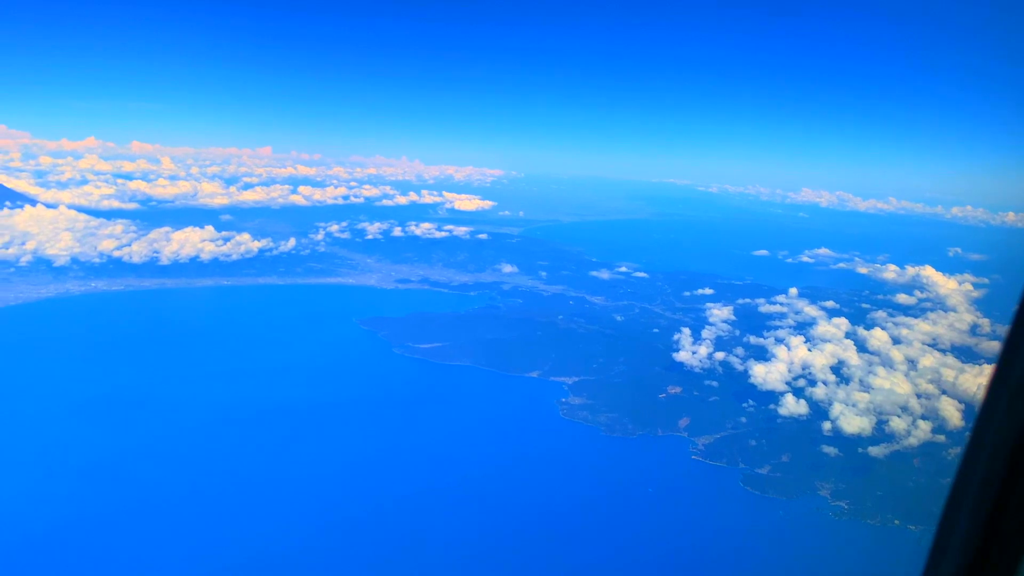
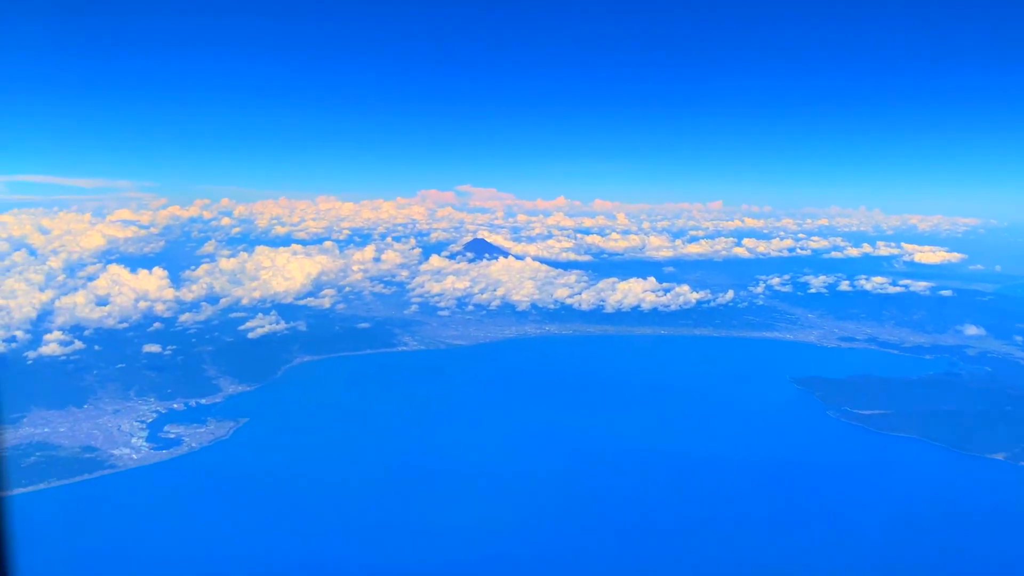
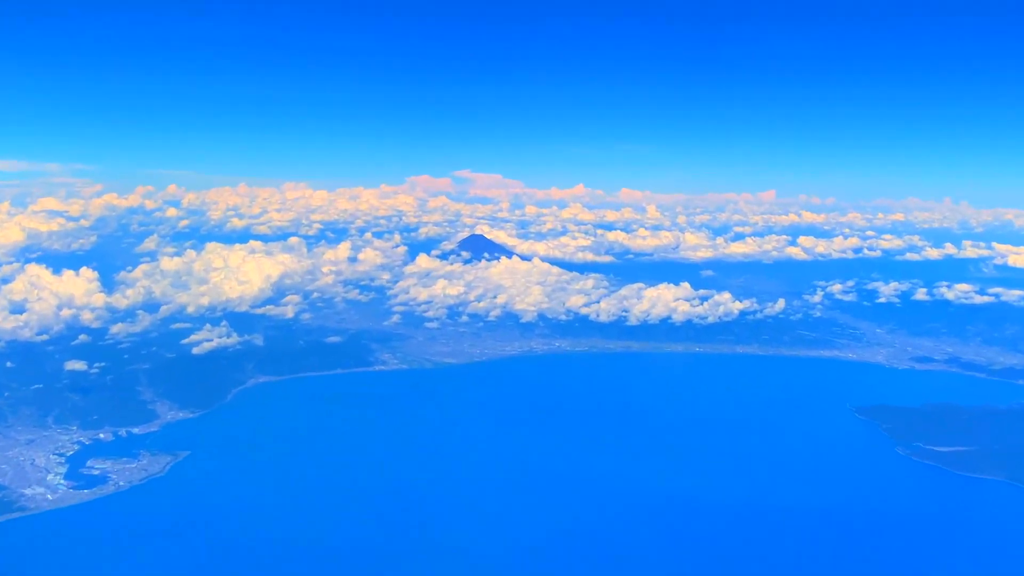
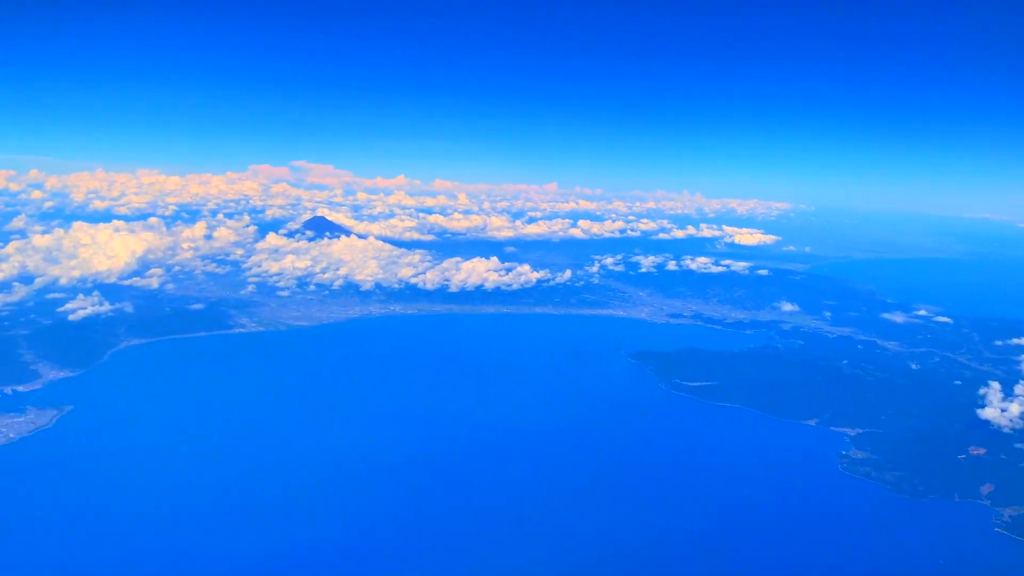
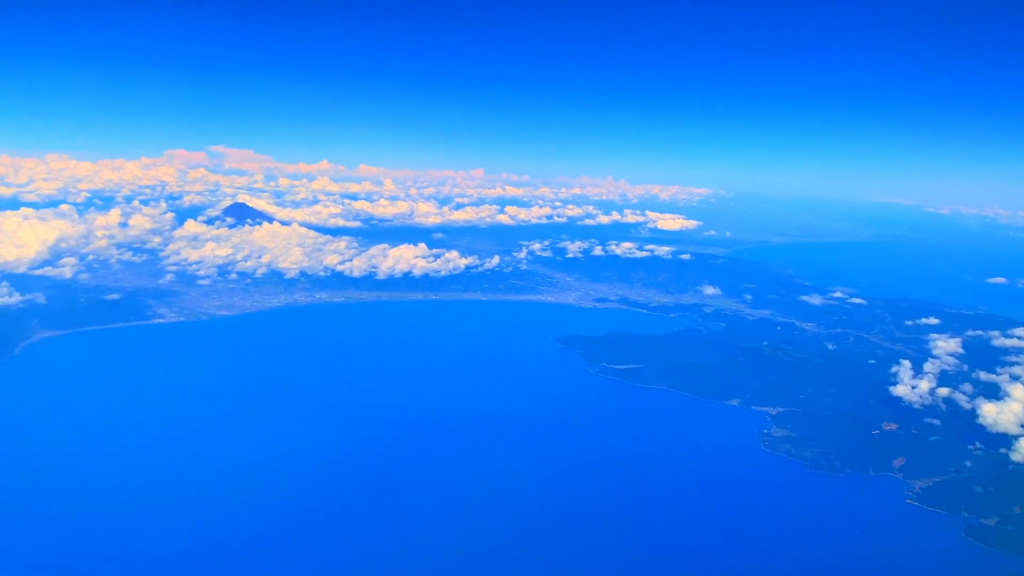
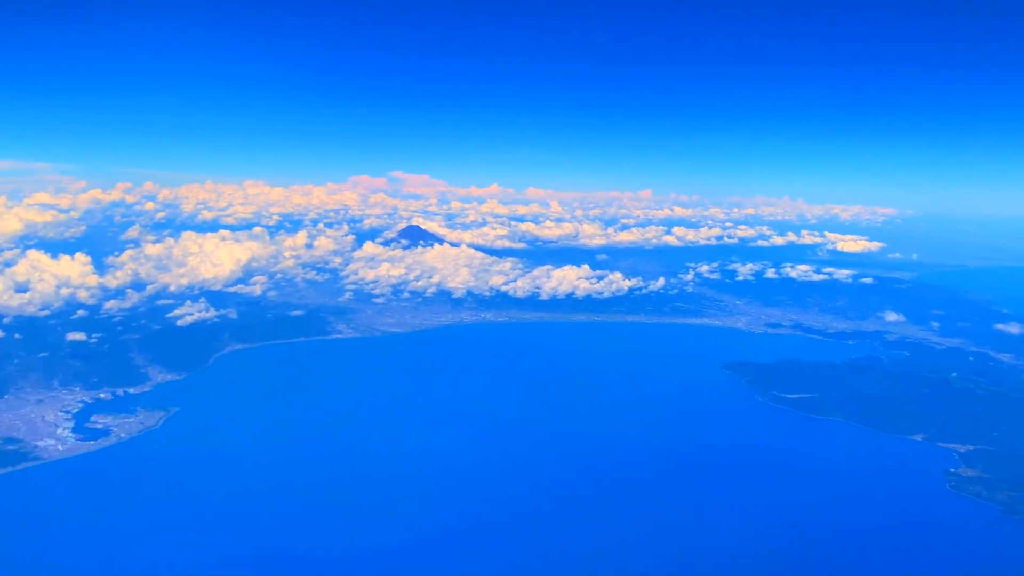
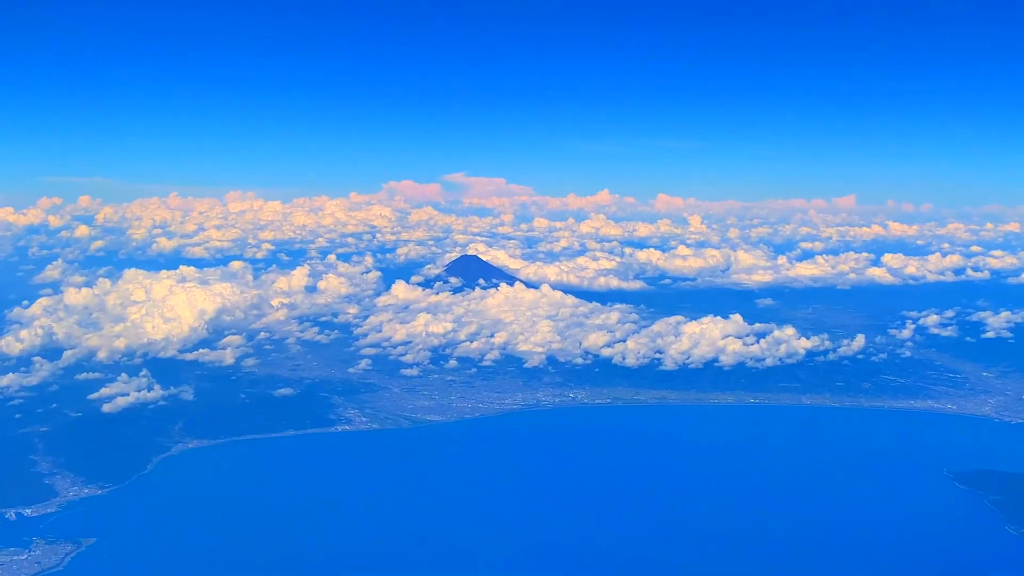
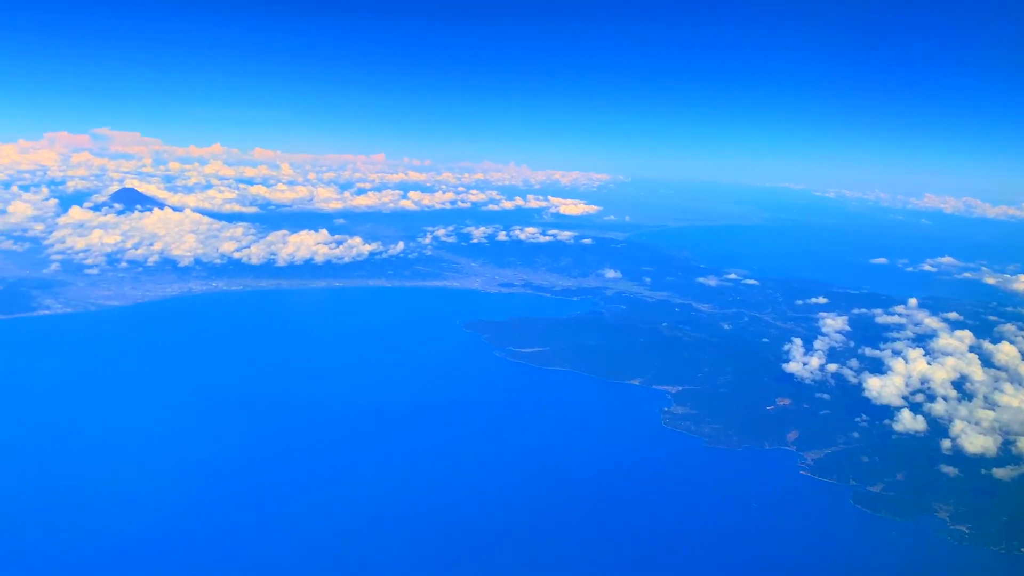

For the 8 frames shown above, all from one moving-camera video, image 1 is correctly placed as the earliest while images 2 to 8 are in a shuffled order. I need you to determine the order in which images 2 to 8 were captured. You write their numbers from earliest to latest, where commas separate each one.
8, 5, 4, 6, 2, 3, 7
